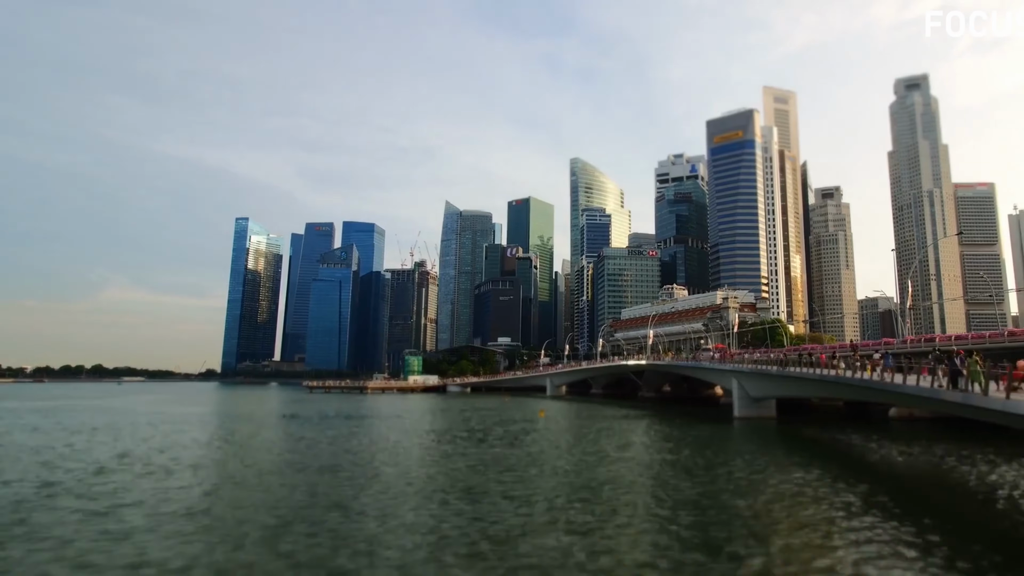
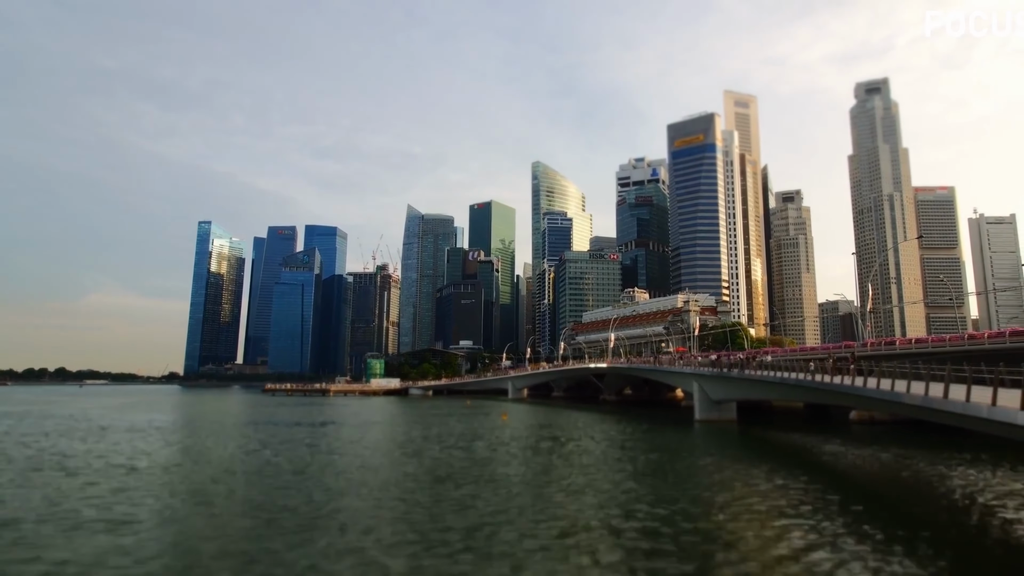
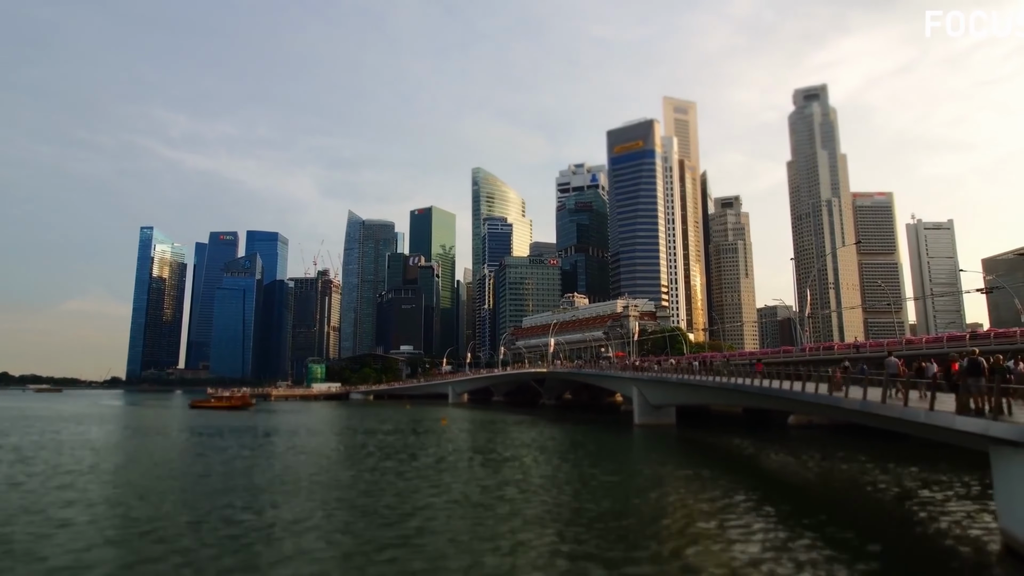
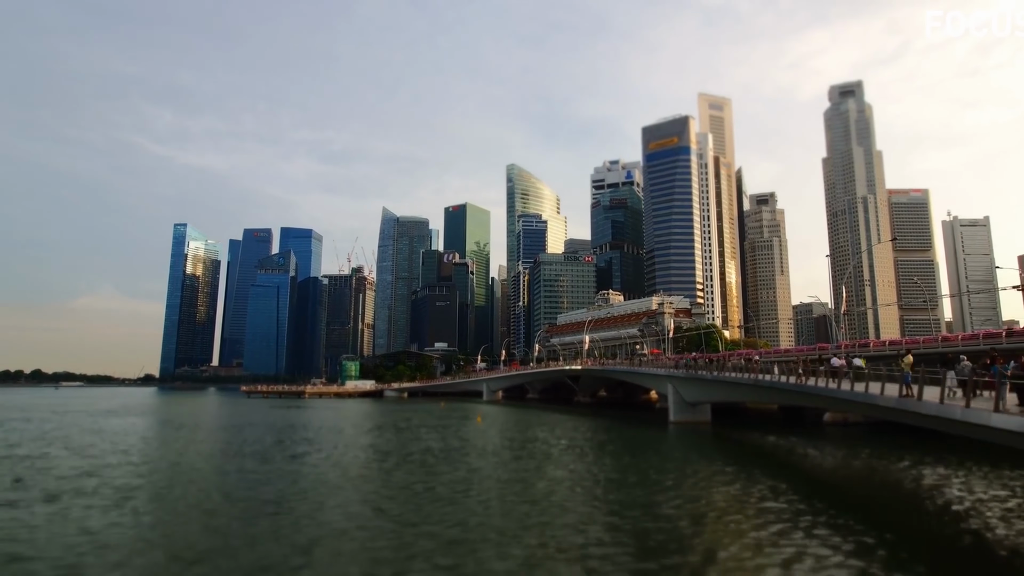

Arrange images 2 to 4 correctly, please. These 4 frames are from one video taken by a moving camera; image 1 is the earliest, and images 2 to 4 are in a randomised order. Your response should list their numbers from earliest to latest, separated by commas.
2, 4, 3
